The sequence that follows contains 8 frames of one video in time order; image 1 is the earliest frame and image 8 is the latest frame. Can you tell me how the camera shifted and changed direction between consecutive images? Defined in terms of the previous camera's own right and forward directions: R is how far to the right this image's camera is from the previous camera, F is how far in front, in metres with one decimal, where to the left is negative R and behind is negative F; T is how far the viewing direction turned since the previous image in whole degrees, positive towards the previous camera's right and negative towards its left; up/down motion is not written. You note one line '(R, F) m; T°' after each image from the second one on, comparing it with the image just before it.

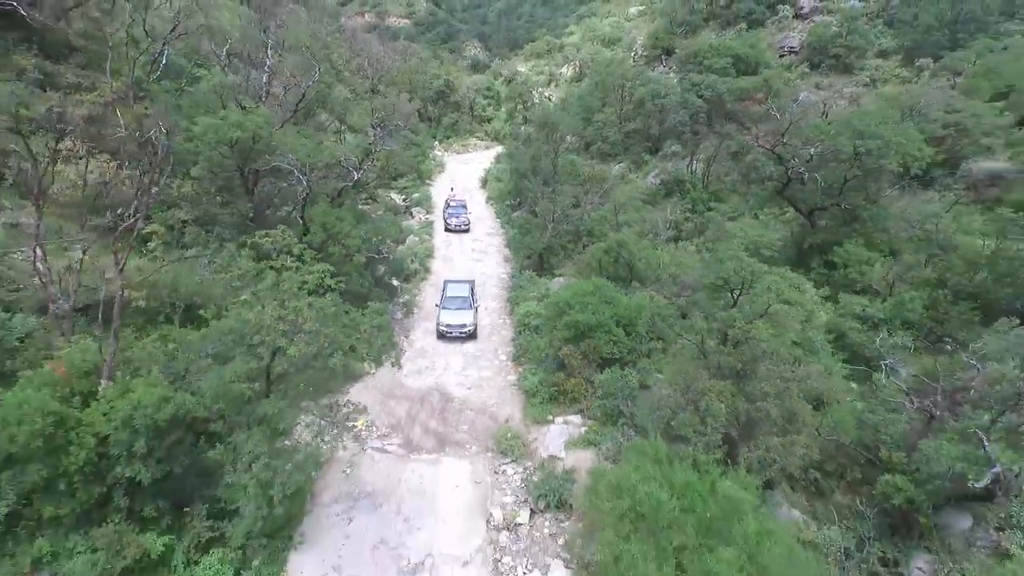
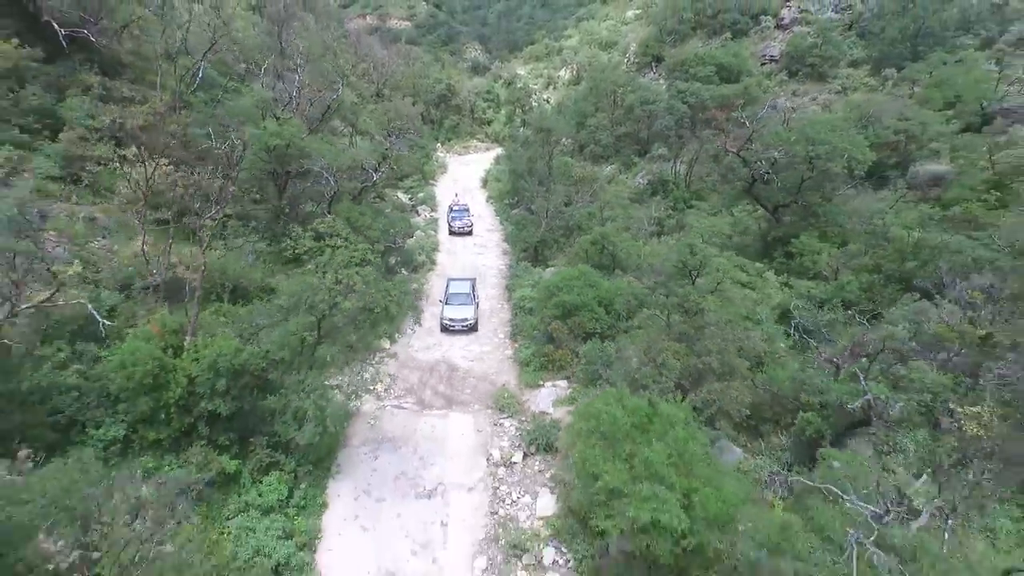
(+0.1, -2.3) m; 0°
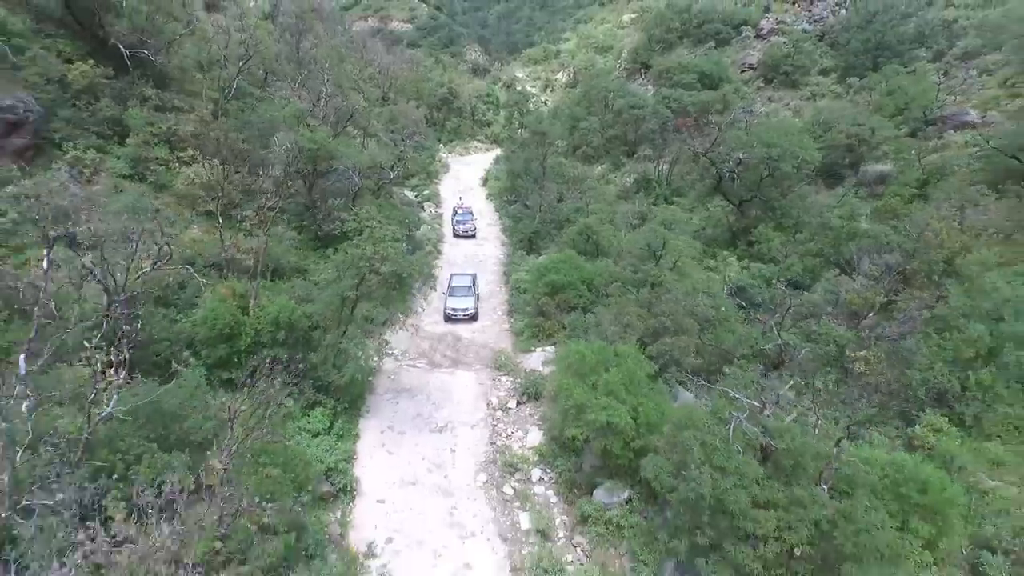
(+0.1, -2.8) m; 0°
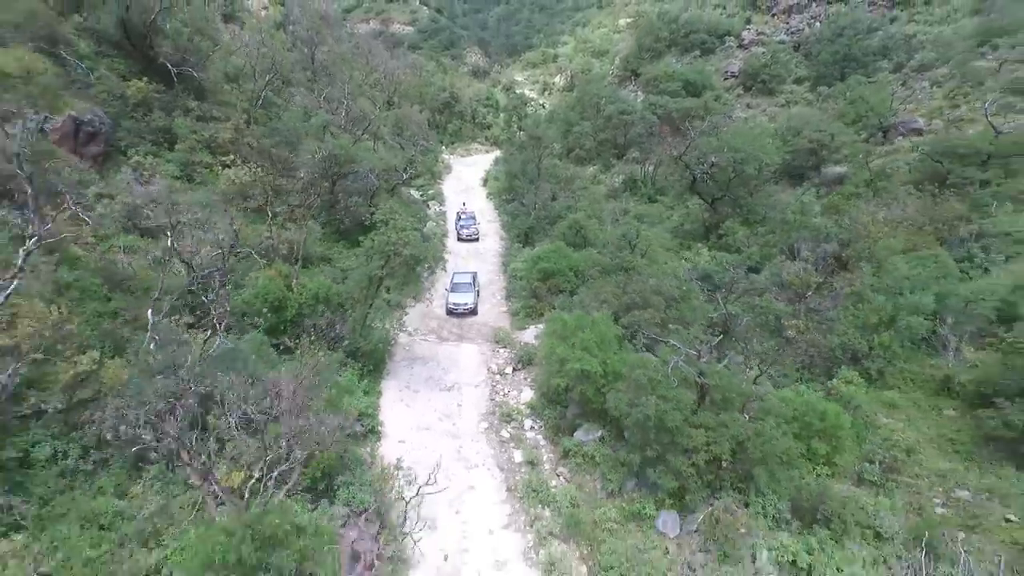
(+0.1, -2.8) m; 0°
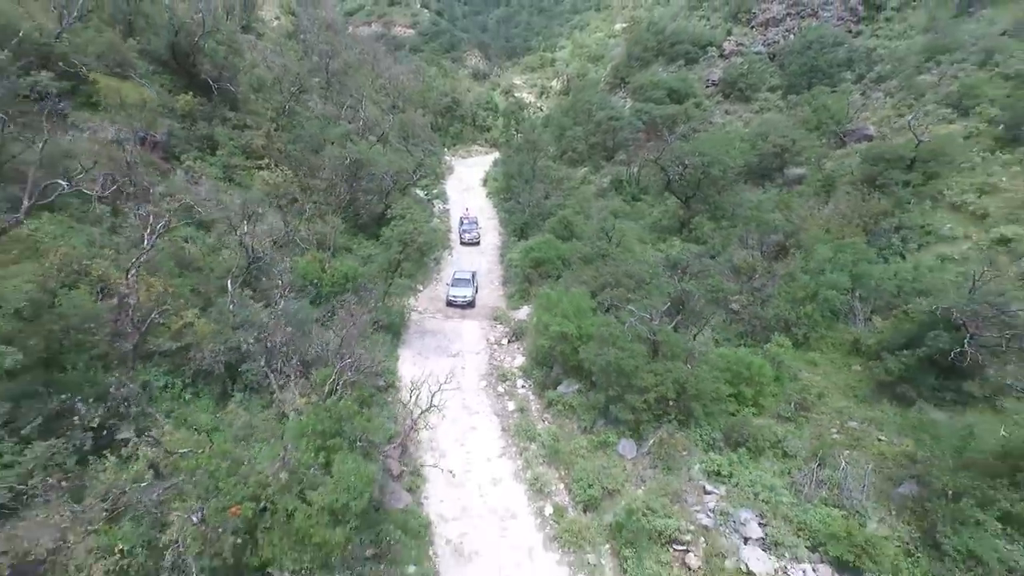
(+0.2, -3.3) m; 0°
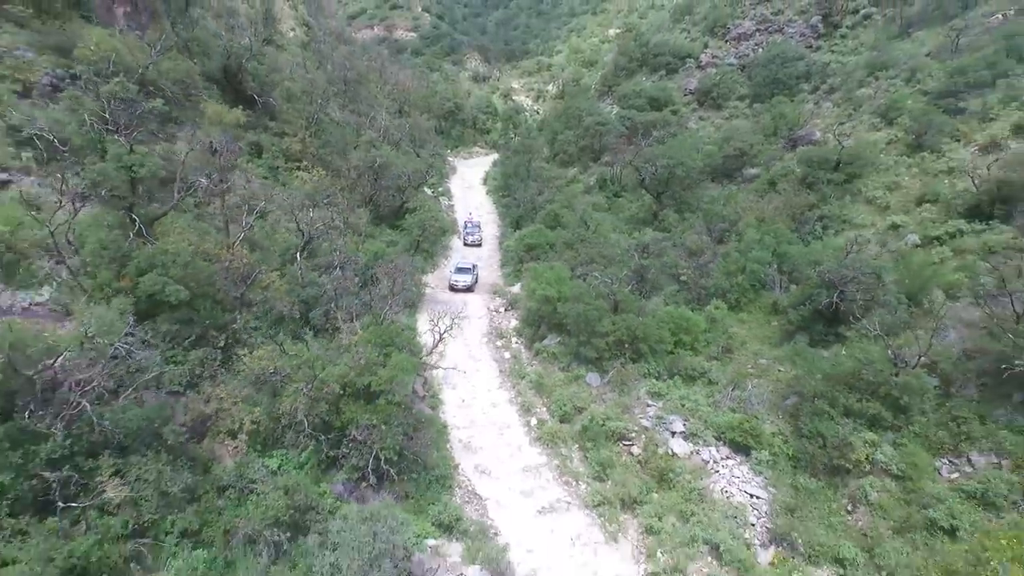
(+0.2, -4.8) m; 0°
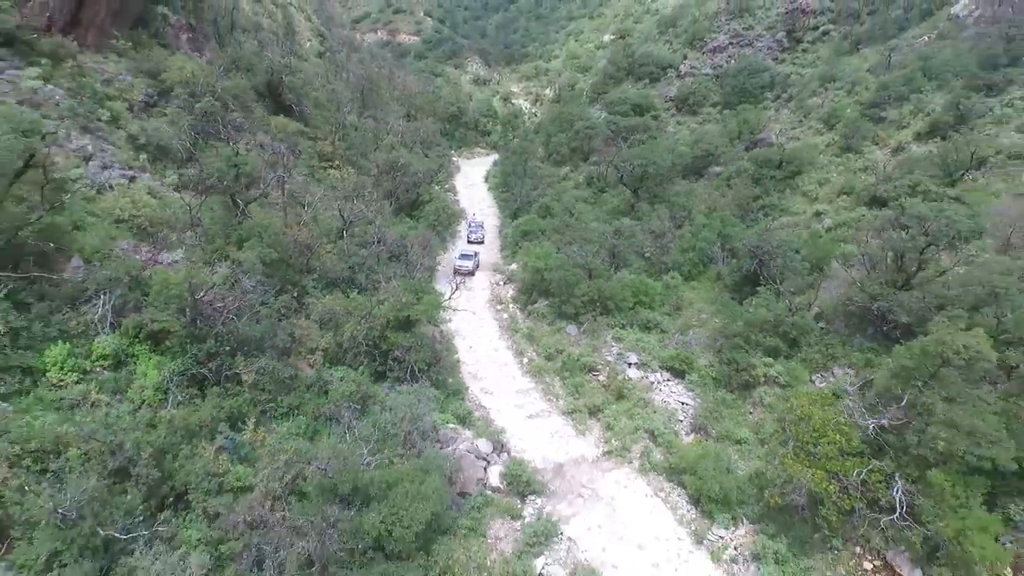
(+0.1, -5.5) m; 0°
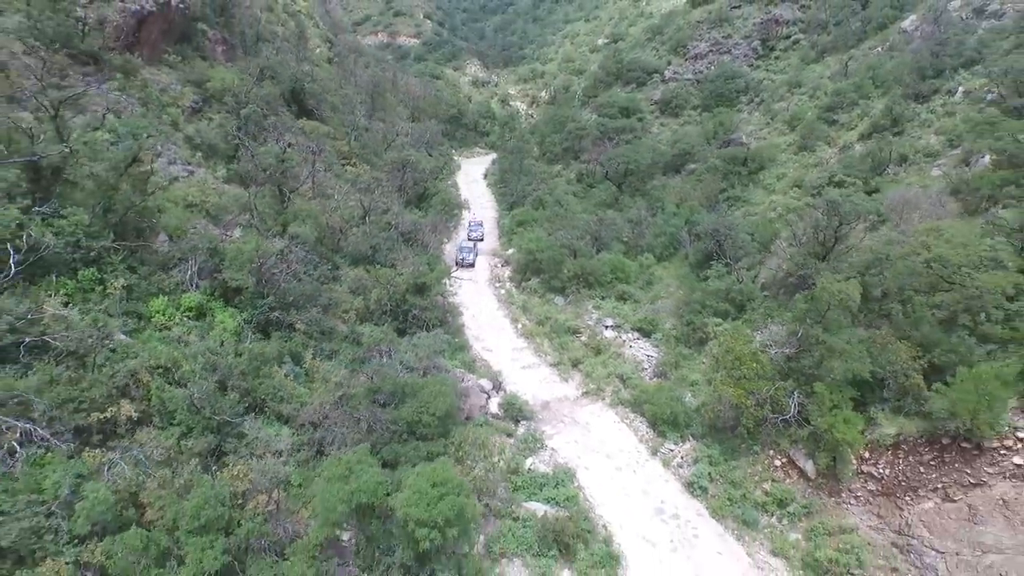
(+0.1, -4.3) m; 0°
